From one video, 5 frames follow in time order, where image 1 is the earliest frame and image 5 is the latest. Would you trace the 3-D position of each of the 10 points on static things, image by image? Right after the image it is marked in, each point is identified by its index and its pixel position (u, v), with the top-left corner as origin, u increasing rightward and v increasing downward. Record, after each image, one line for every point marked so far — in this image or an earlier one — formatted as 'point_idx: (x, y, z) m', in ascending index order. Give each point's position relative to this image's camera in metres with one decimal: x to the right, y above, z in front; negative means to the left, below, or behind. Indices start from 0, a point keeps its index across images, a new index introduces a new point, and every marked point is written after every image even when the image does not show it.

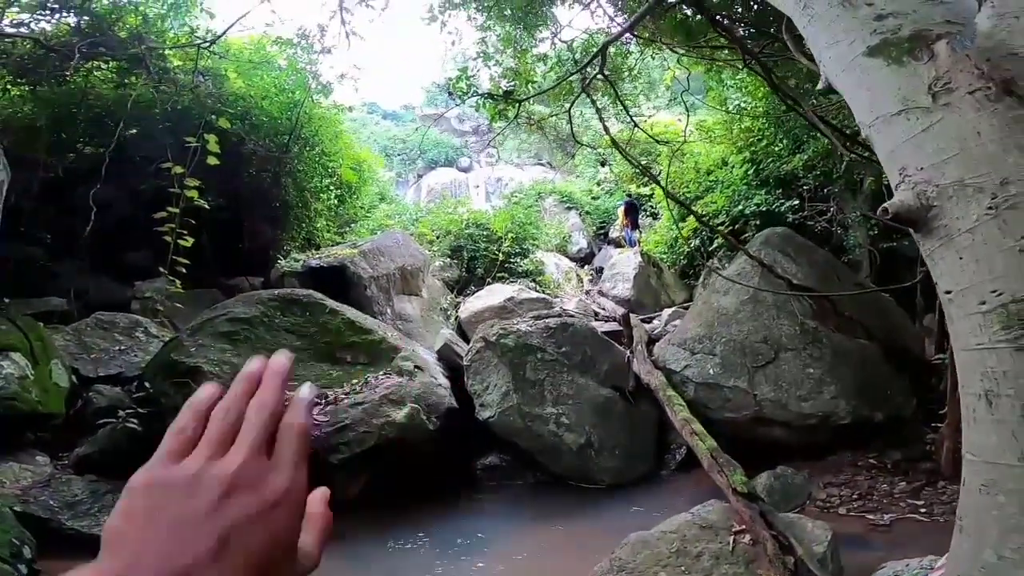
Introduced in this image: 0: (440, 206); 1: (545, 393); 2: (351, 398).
0: (-1.7, +1.9, +12.8) m
1: (+0.4, -1.1, +5.4) m
2: (-1.5, -1.1, +4.9) m
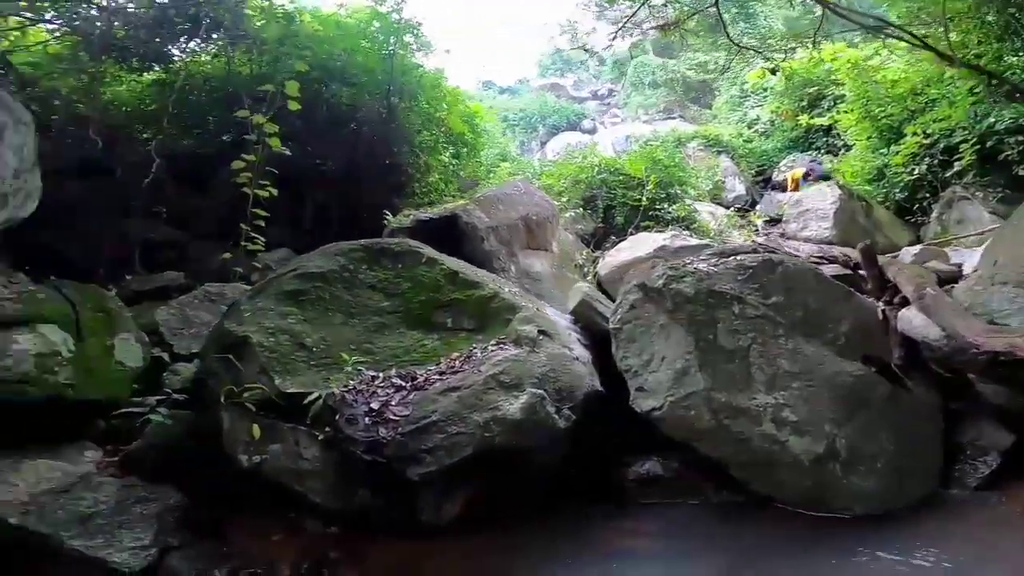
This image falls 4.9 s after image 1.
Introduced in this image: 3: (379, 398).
0: (+1.1, +2.7, +10.9) m
1: (+1.5, -0.6, +3.4) m
2: (-0.4, -0.6, +3.4) m
3: (-0.8, -0.7, +3.3) m
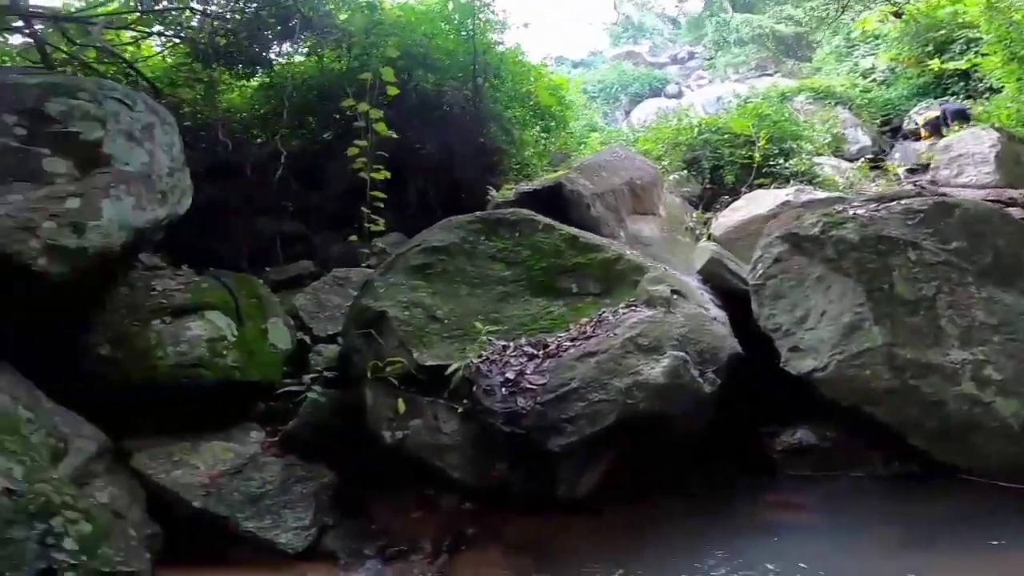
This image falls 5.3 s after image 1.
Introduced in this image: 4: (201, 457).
0: (+3.0, +3.4, +10.3) m
1: (+2.4, -0.2, +3.0) m
2: (+0.4, -0.4, +3.3) m
3: (0.0, -0.5, +3.2) m
4: (-1.9, -1.0, +3.3) m
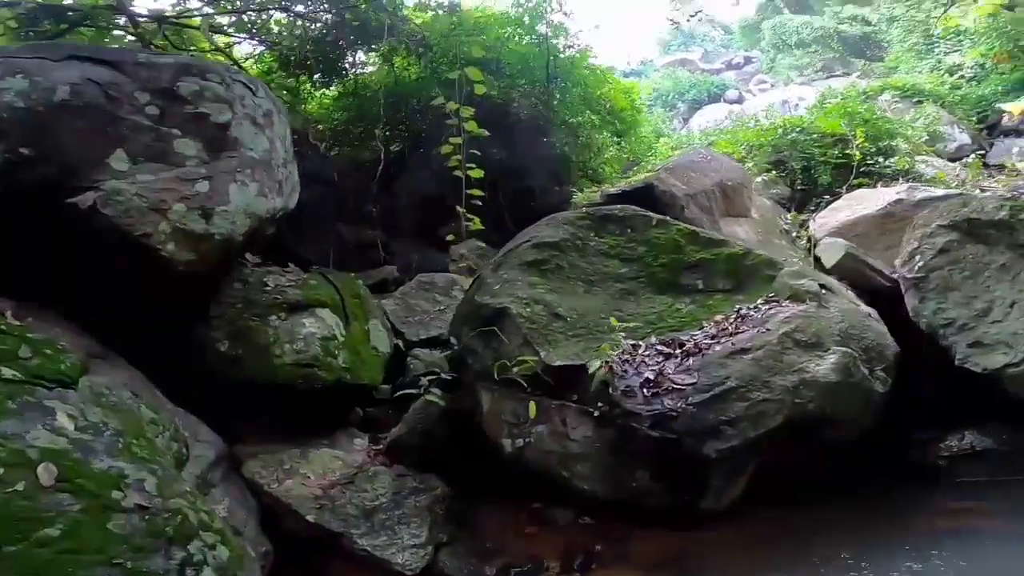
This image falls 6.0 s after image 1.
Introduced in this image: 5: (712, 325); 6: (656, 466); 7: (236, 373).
0: (+4.3, +3.2, +9.8) m
1: (+3.1, -0.1, +2.4) m
2: (+1.2, -0.3, +2.9) m
3: (+0.8, -0.4, +2.9) m
4: (-1.2, -1.0, +3.1) m
5: (+1.2, -0.2, +3.1) m
6: (+0.8, -0.9, +2.8) m
7: (-1.7, -0.5, +3.2) m
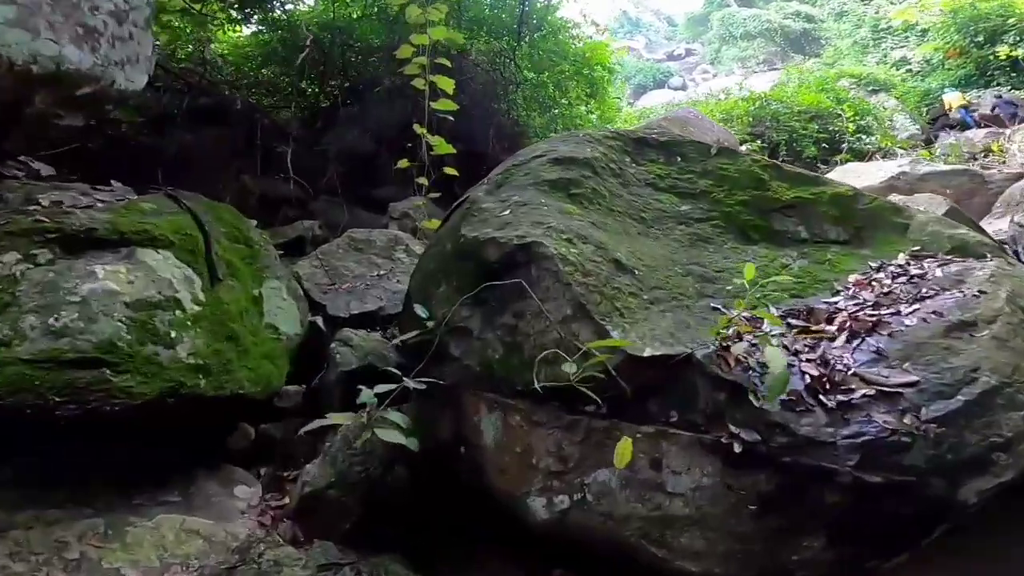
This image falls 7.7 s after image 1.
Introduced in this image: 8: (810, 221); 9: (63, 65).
0: (+3.4, +3.4, +9.0) m
1: (+3.2, +0.1, +1.5) m
2: (+1.3, -0.1, +1.7) m
3: (+0.9, -0.2, +1.6) m
4: (-1.1, -0.8, +1.5) m
5: (+1.2, 0.0, +1.9) m
6: (+0.9, -0.6, +1.5) m
7: (-1.6, -0.3, +1.5) m
8: (+1.3, +0.3, +2.3) m
9: (-1.4, +0.7, +1.7) m
